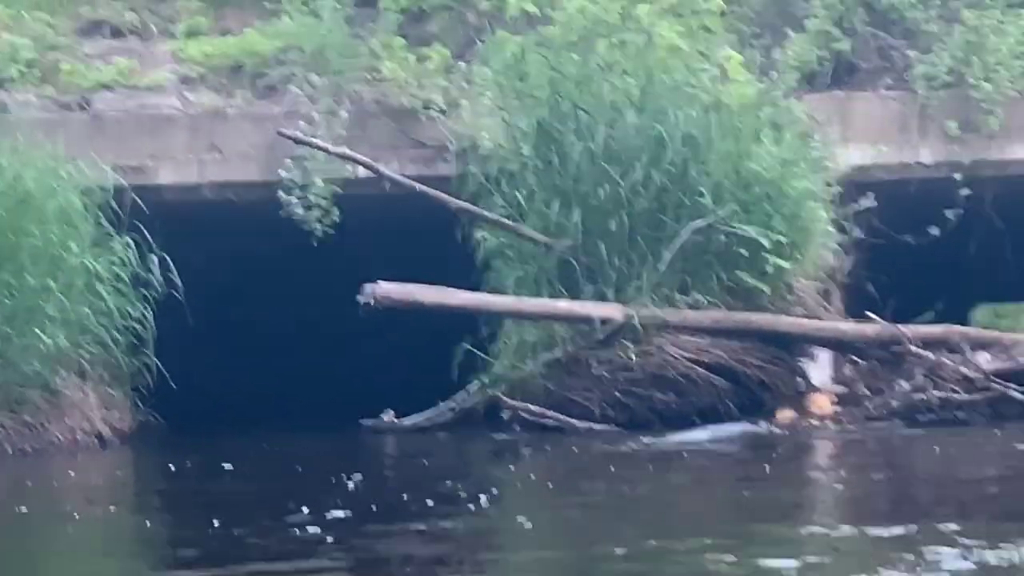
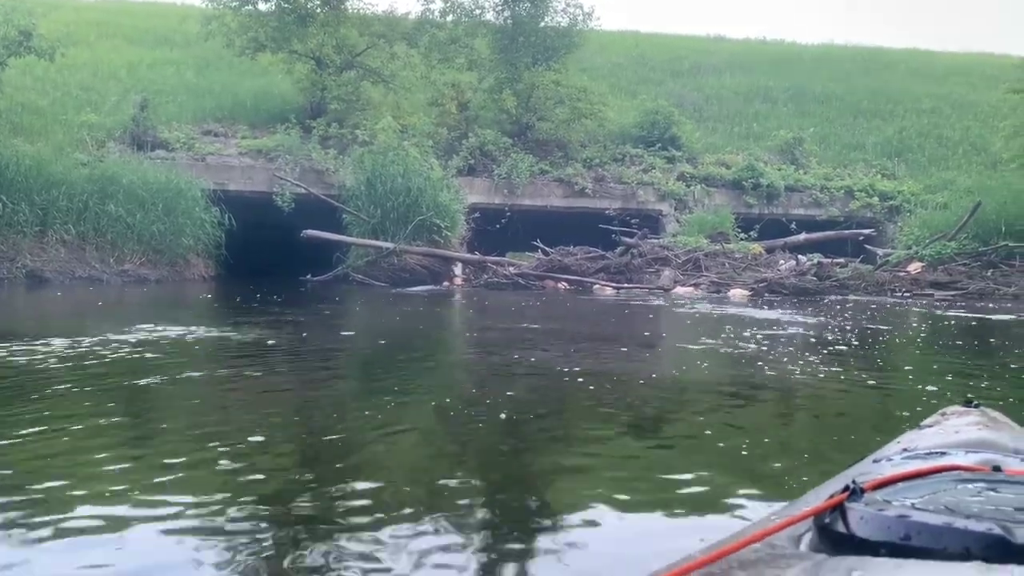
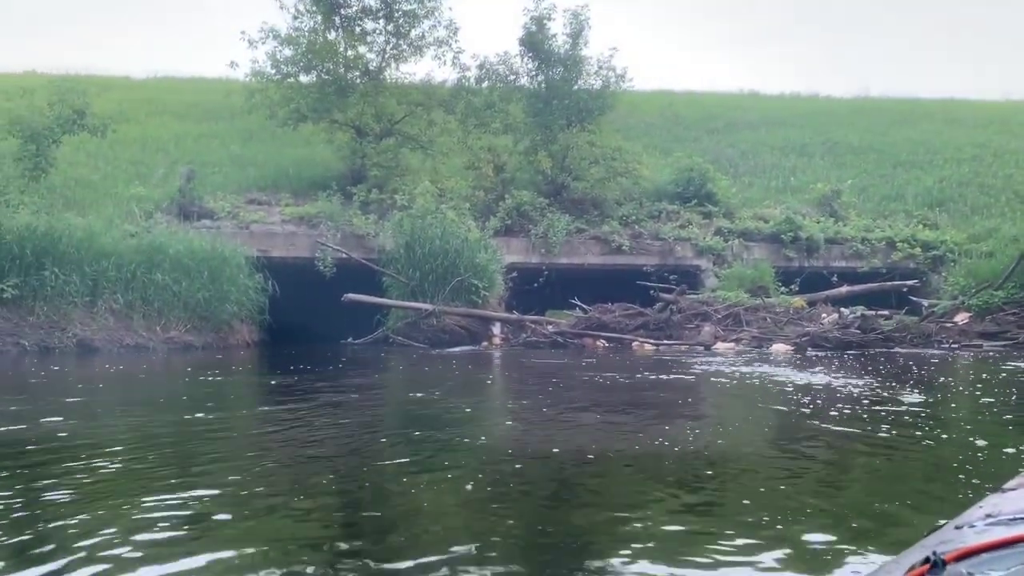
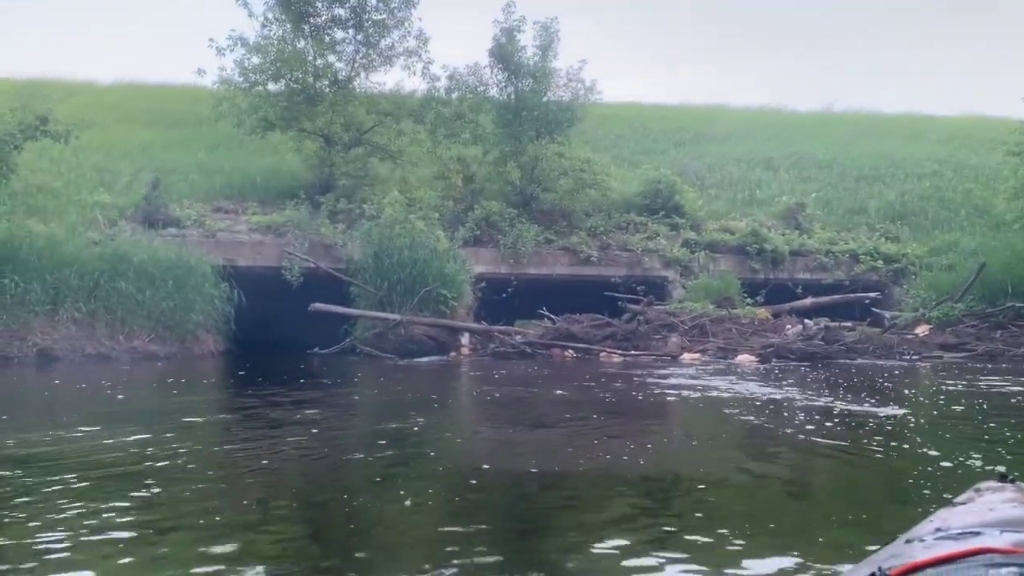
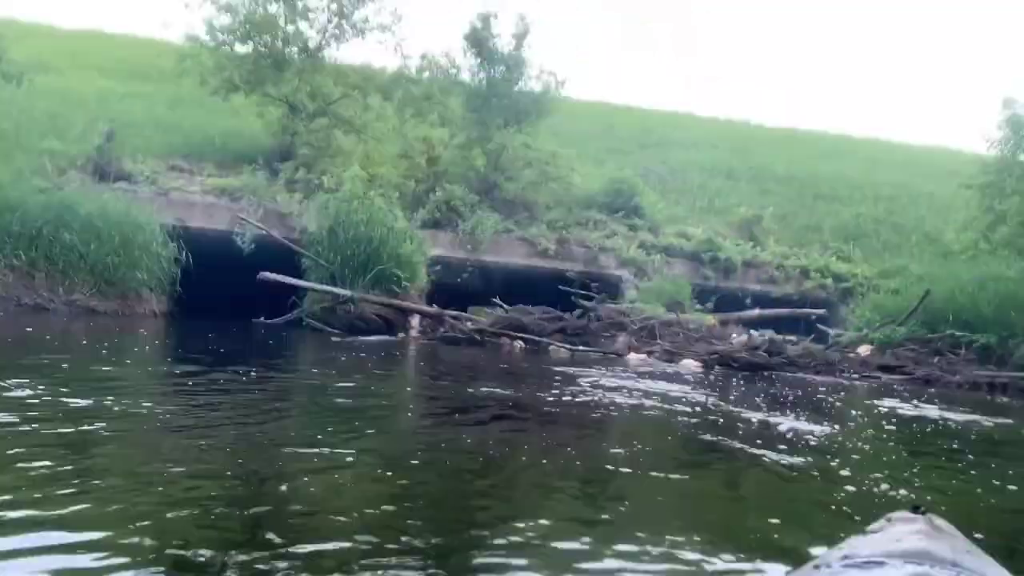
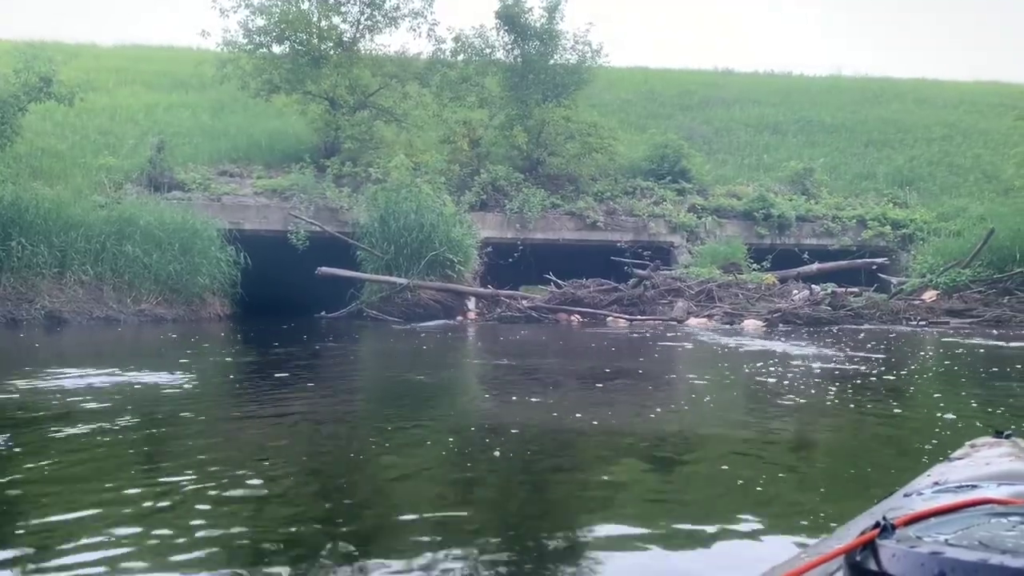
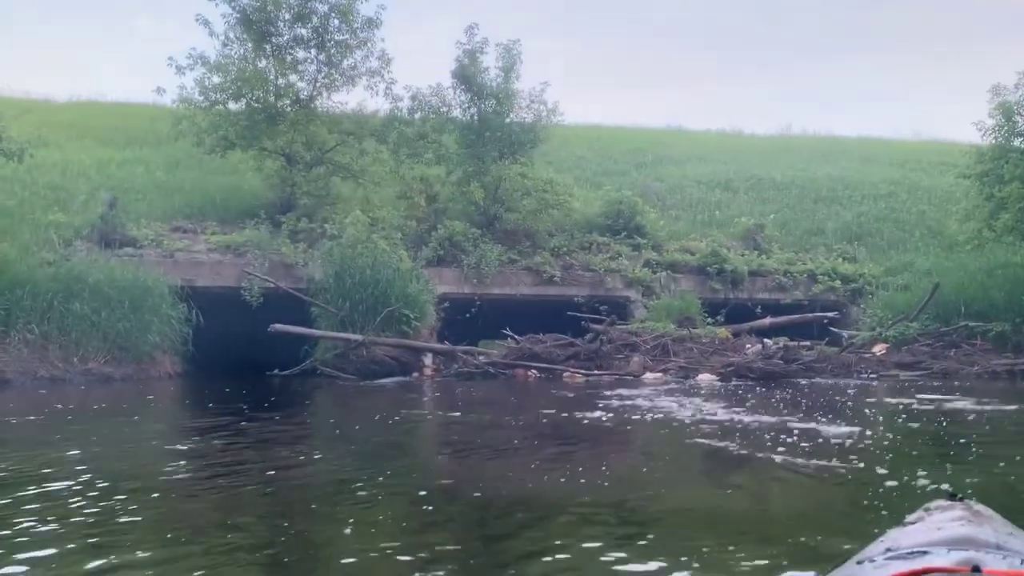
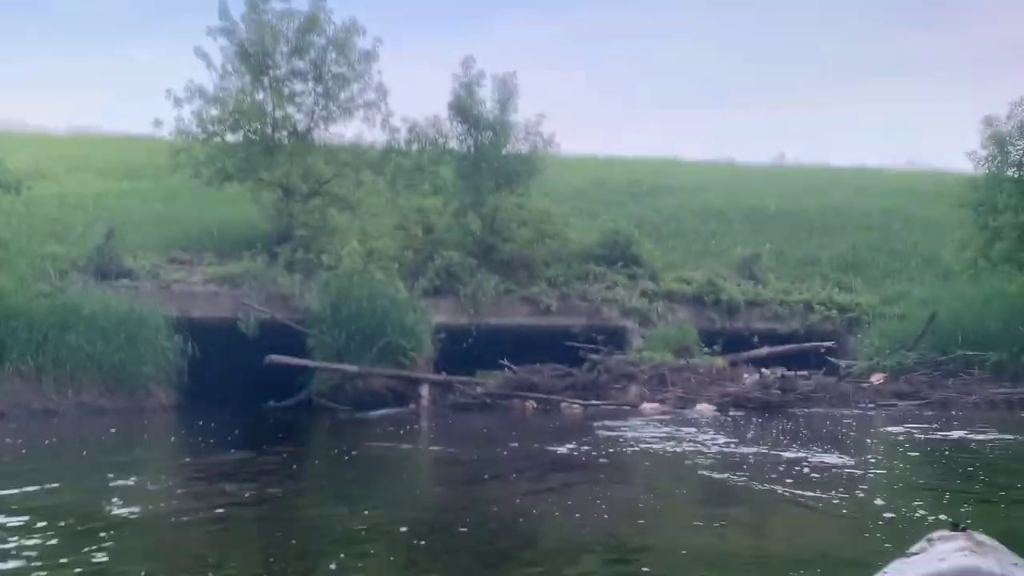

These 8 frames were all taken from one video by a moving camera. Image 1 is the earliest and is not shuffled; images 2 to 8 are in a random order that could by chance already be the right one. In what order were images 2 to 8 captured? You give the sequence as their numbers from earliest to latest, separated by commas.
5, 8, 7, 4, 3, 6, 2
